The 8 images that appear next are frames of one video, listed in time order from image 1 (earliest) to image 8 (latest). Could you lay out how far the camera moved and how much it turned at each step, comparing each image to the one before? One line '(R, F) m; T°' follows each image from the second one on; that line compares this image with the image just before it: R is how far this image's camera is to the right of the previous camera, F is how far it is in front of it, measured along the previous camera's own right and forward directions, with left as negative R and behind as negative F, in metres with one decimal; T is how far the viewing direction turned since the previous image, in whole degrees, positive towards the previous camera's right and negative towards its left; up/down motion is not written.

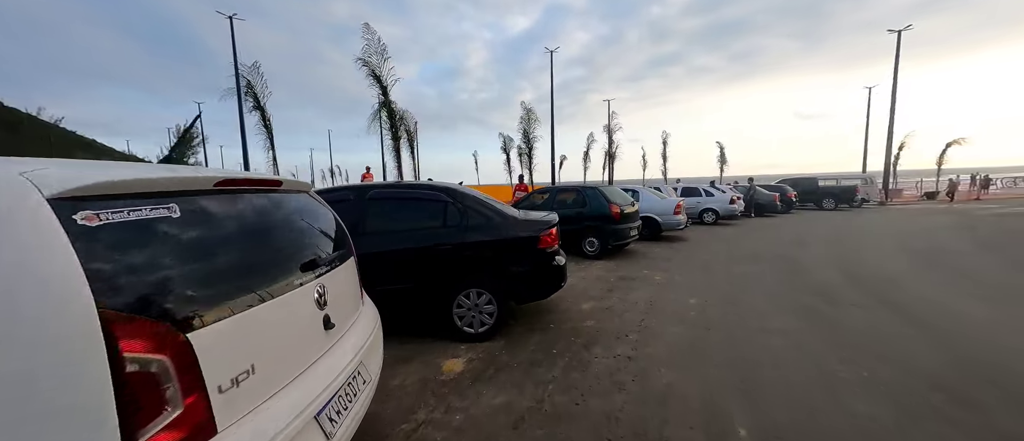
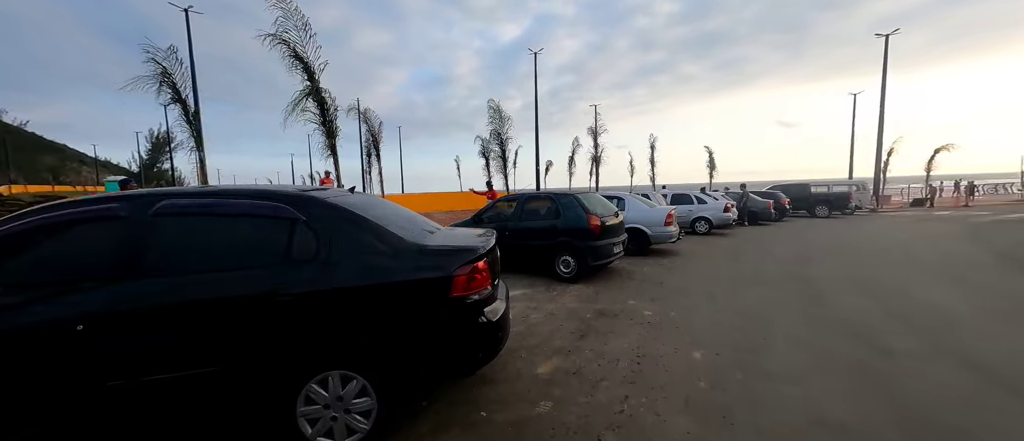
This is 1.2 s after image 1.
(+0.6, +1.5) m; +2°
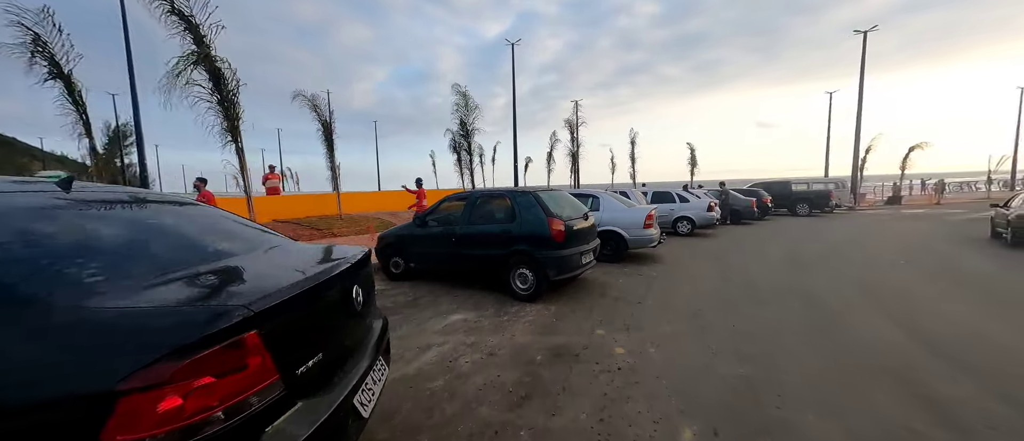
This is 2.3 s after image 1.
(+0.6, +1.2) m; +3°
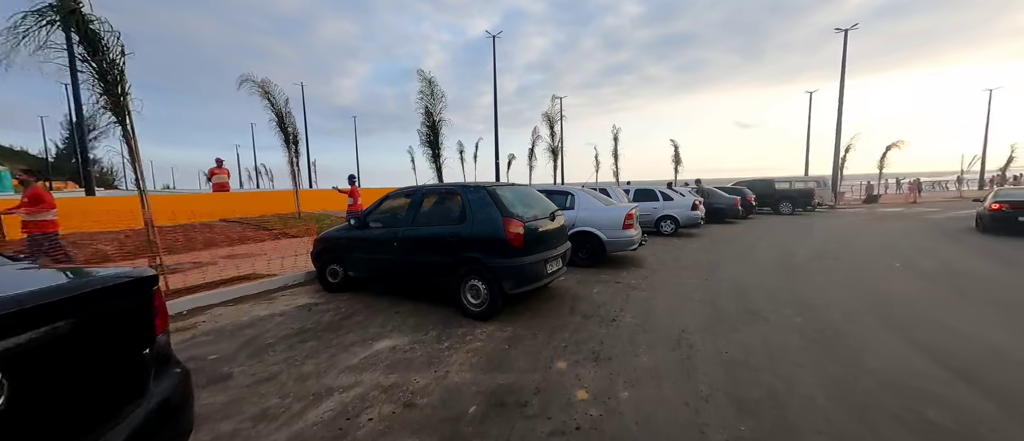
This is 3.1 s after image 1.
(+0.4, +0.9) m; +2°
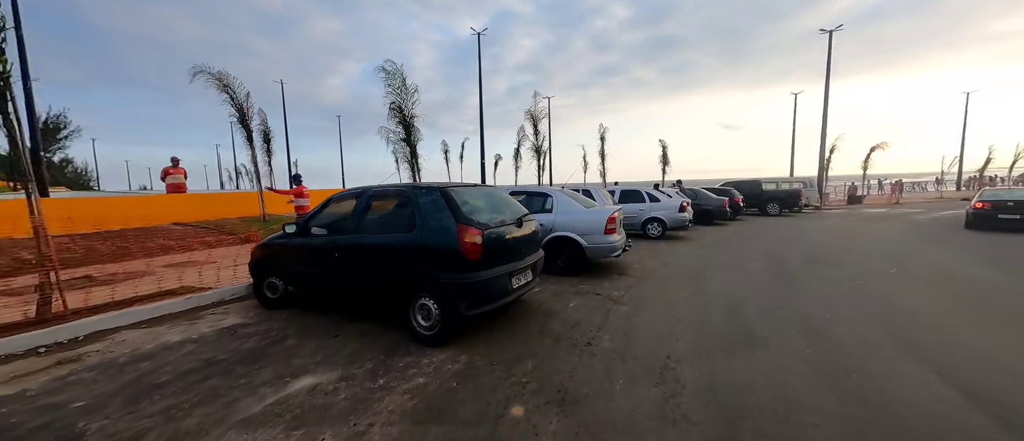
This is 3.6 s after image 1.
(+0.3, +0.6) m; +2°
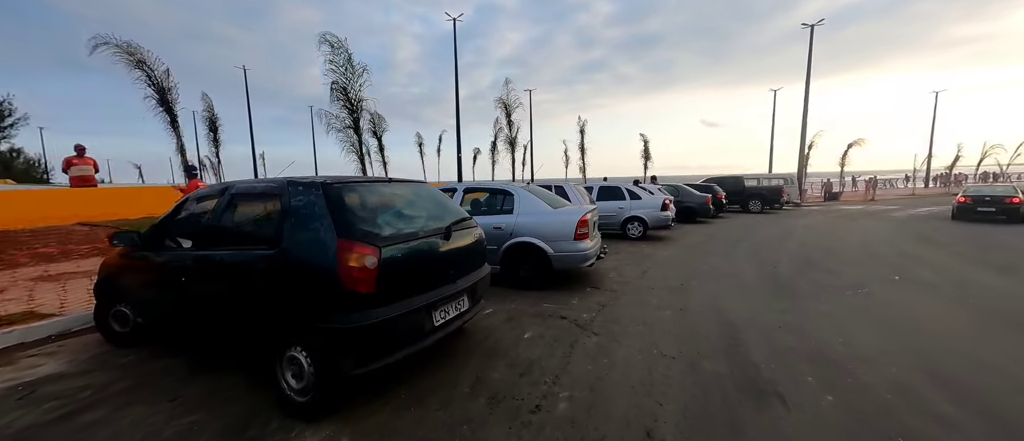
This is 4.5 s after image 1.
(+0.5, +1.1) m; +3°
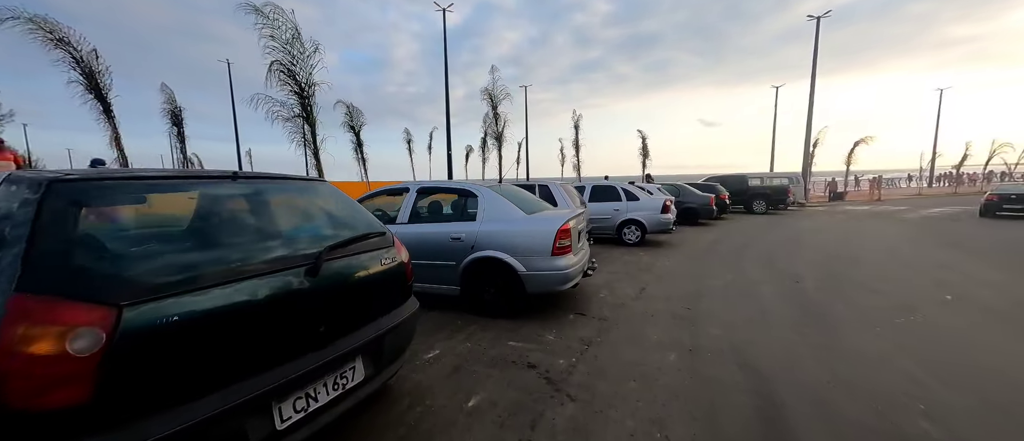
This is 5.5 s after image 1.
(+0.4, +1.2) m; 0°
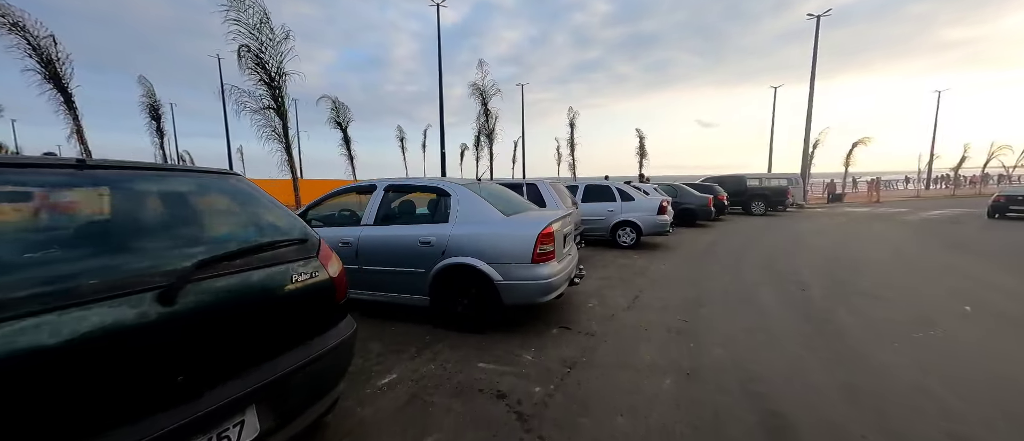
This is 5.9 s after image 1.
(+0.2, +0.5) m; 0°
